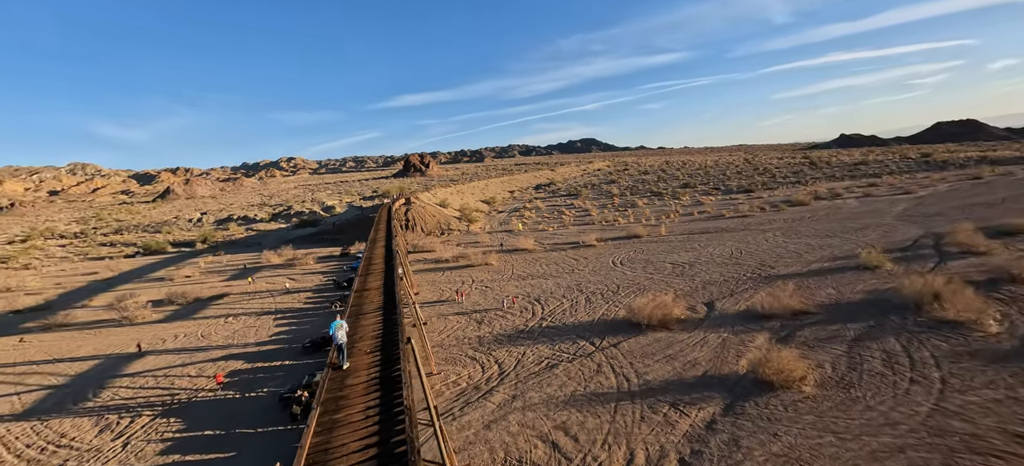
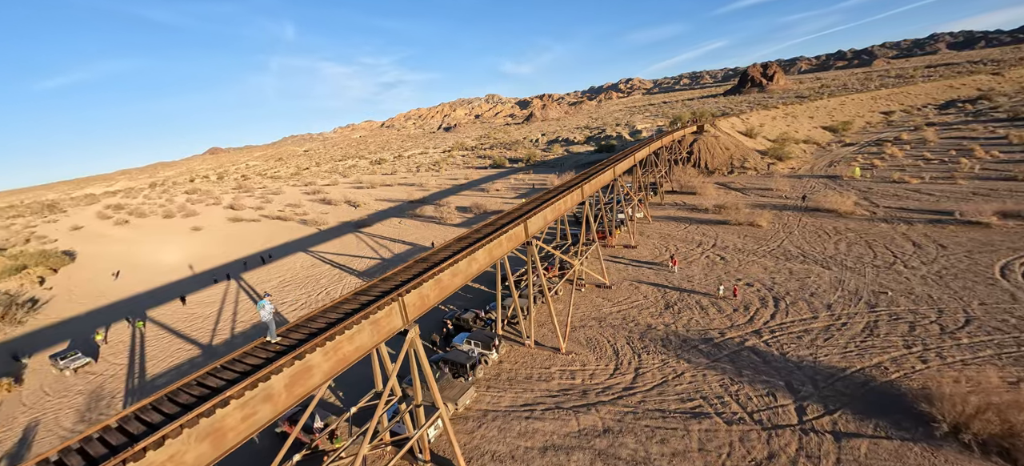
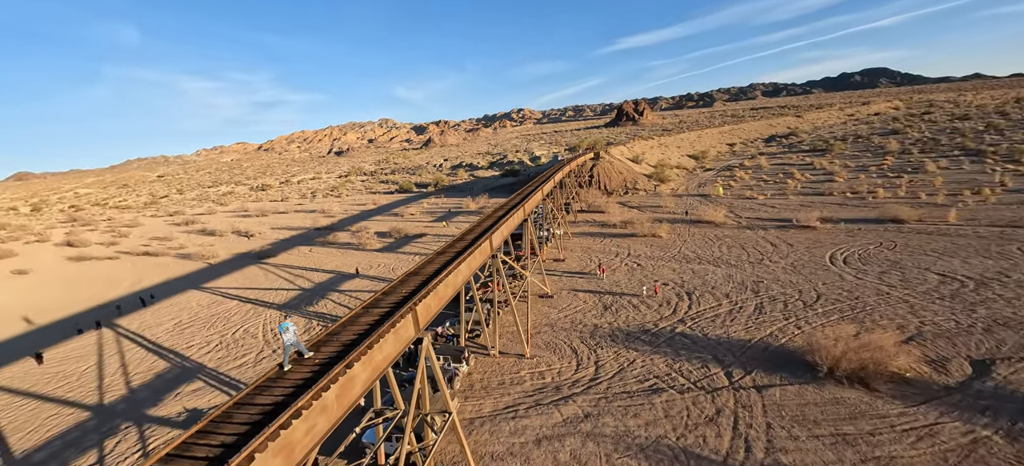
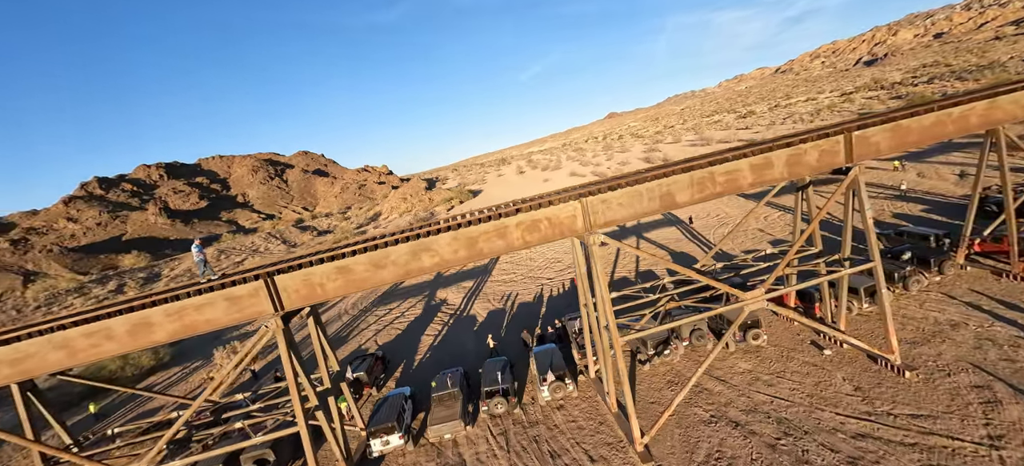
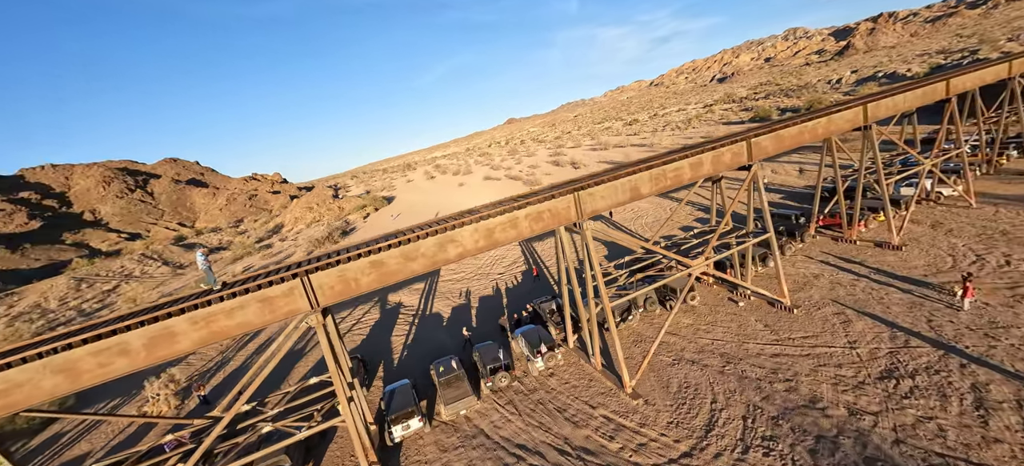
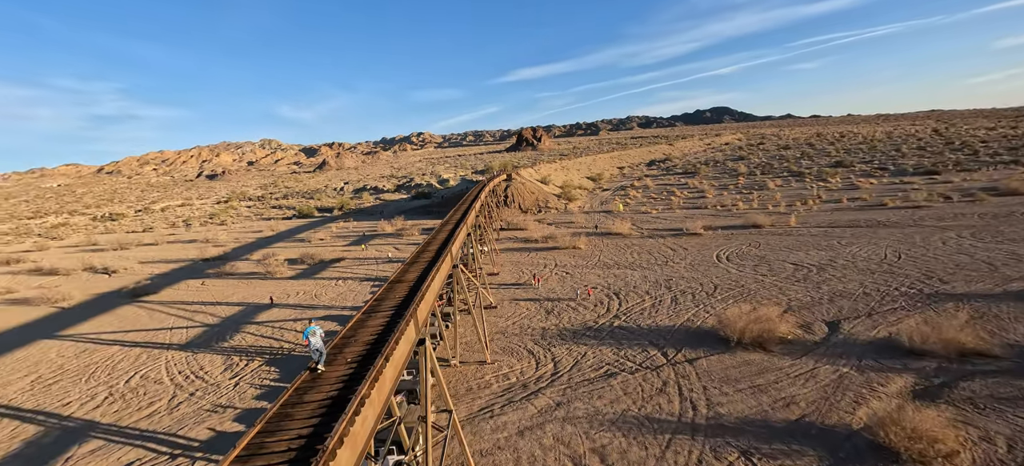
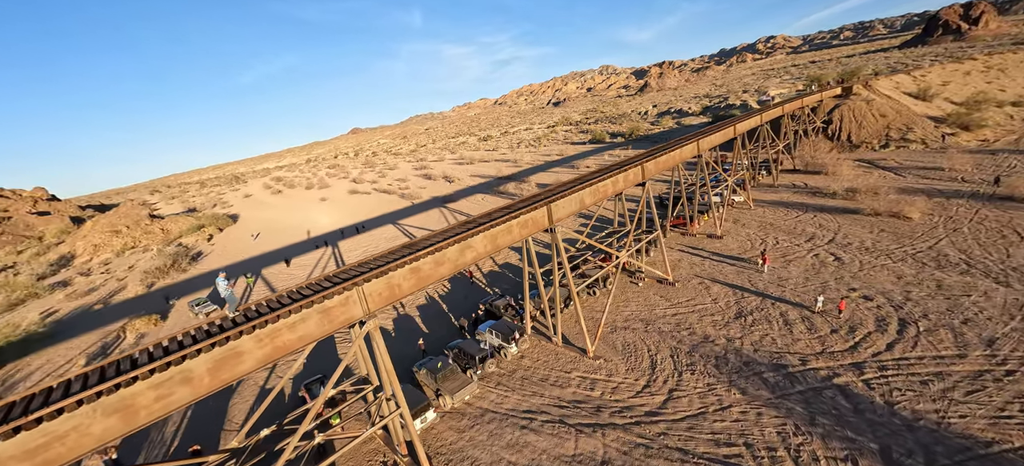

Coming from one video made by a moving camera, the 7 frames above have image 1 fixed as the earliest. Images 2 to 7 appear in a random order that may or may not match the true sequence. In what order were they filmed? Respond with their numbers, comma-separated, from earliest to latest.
6, 3, 2, 7, 5, 4
